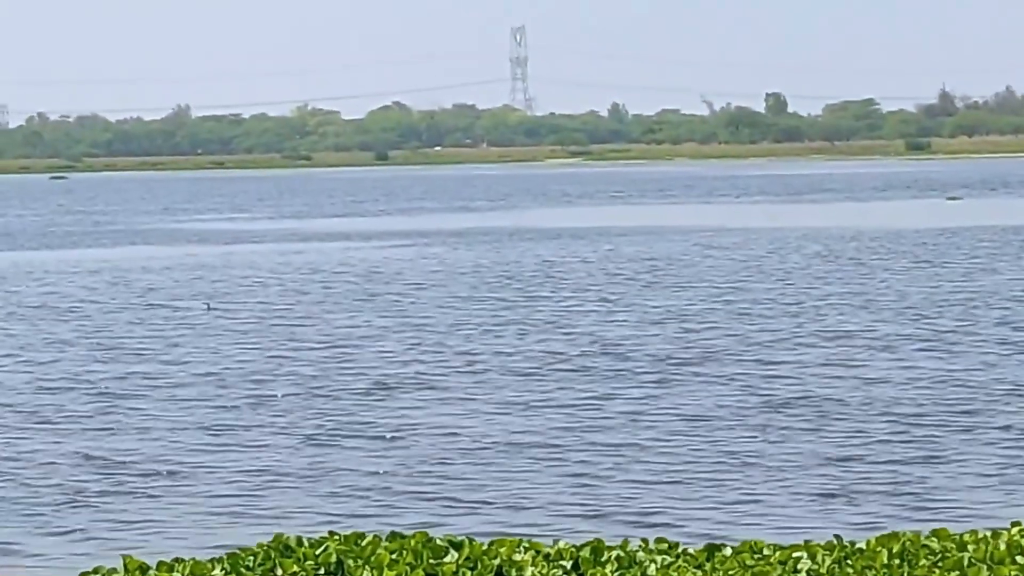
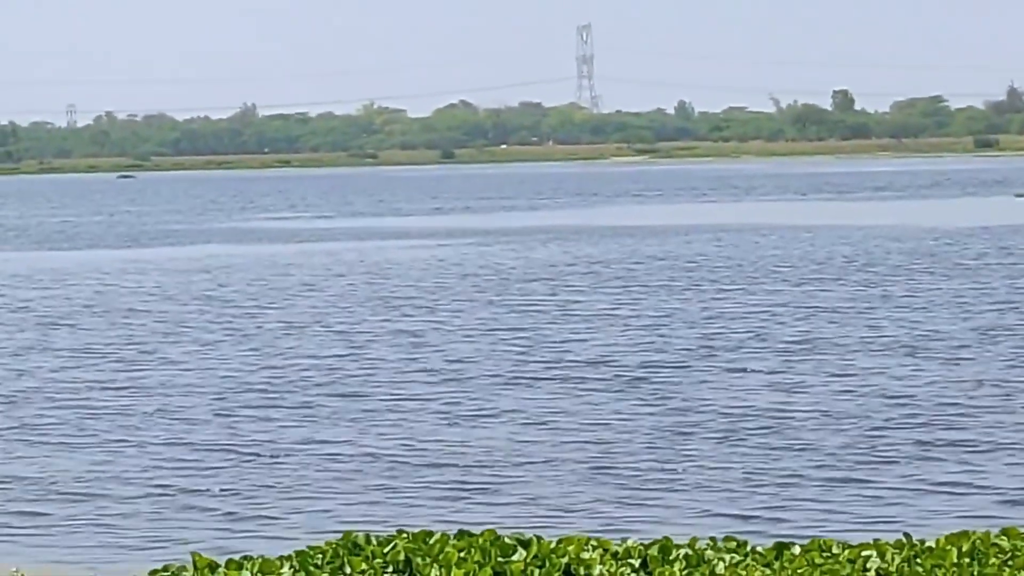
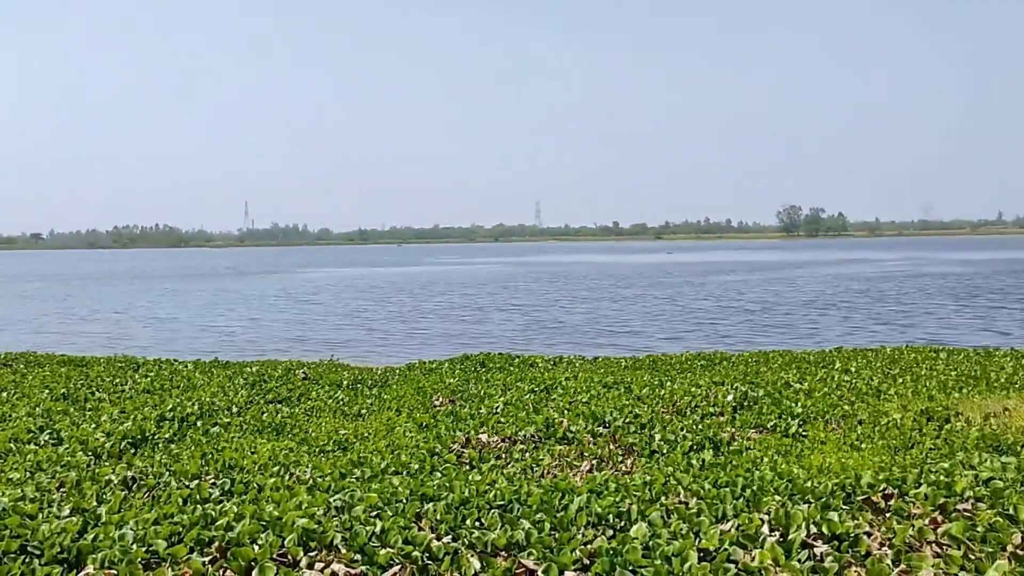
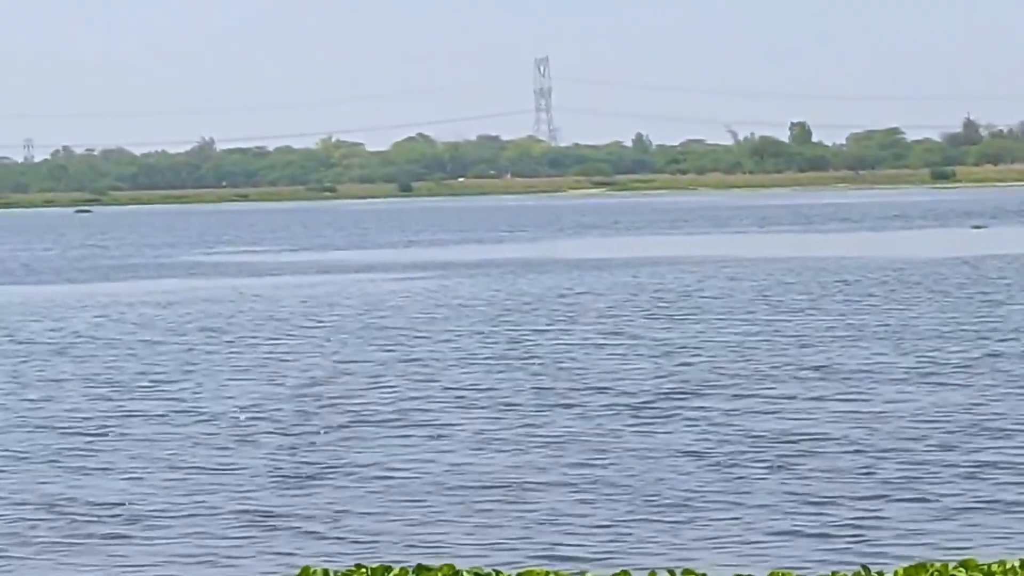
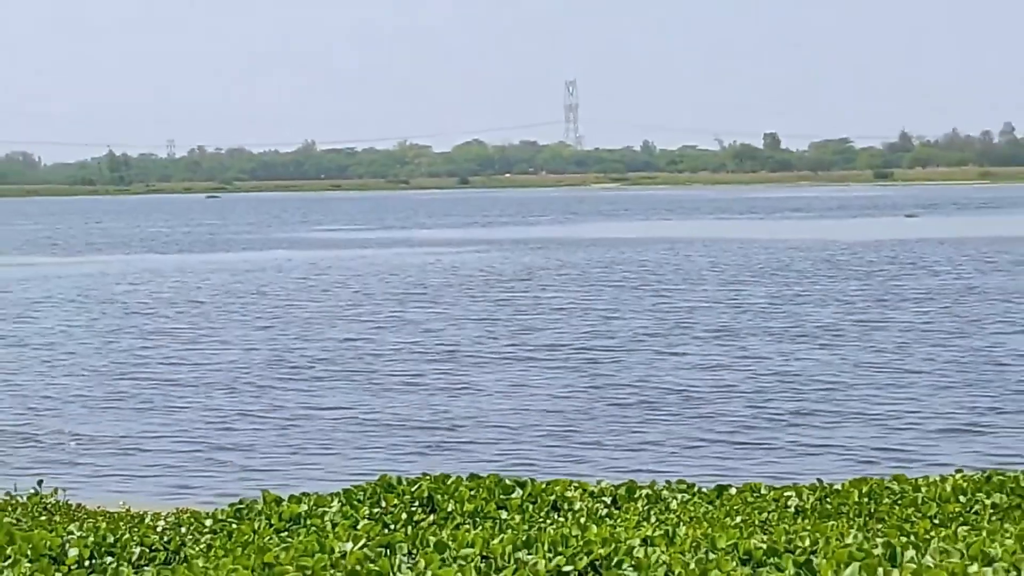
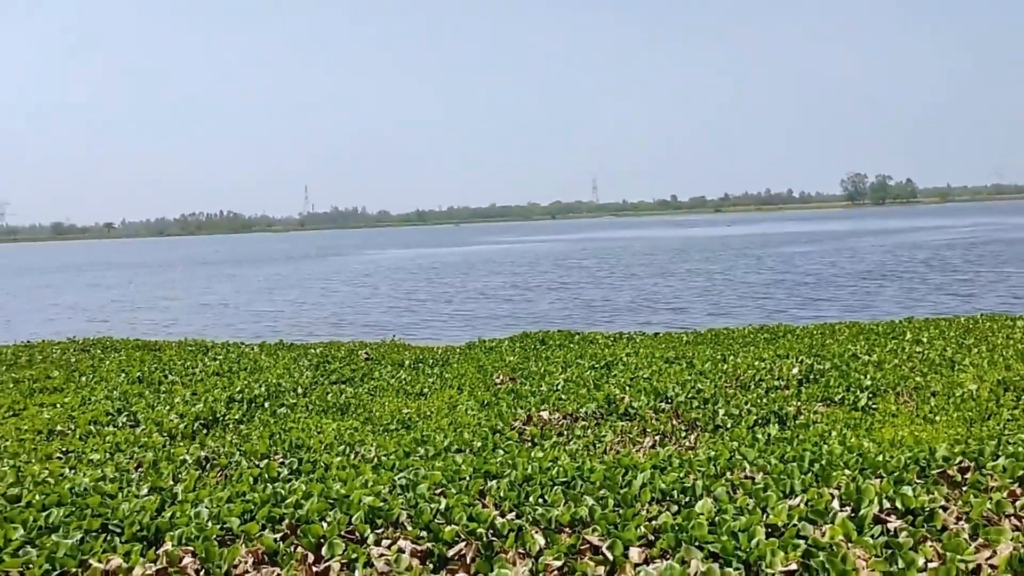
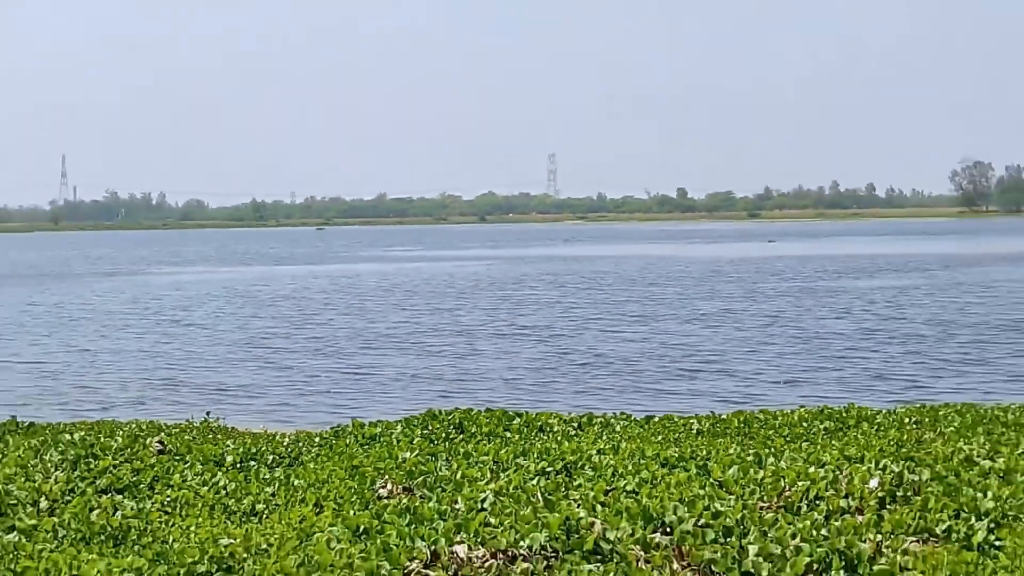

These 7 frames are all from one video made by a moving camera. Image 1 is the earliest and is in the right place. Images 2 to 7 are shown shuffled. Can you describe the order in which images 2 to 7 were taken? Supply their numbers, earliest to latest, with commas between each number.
4, 2, 5, 7, 3, 6
